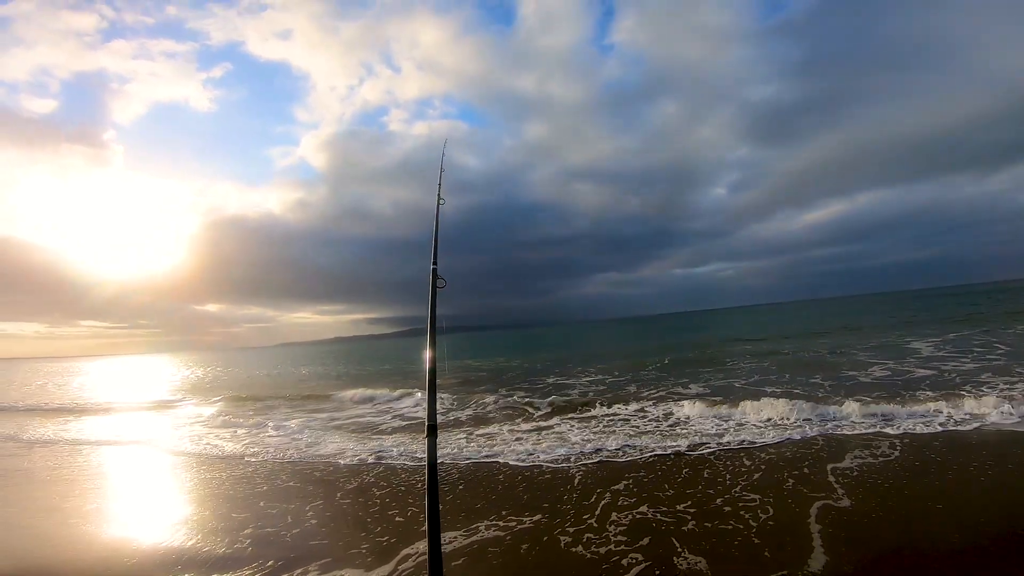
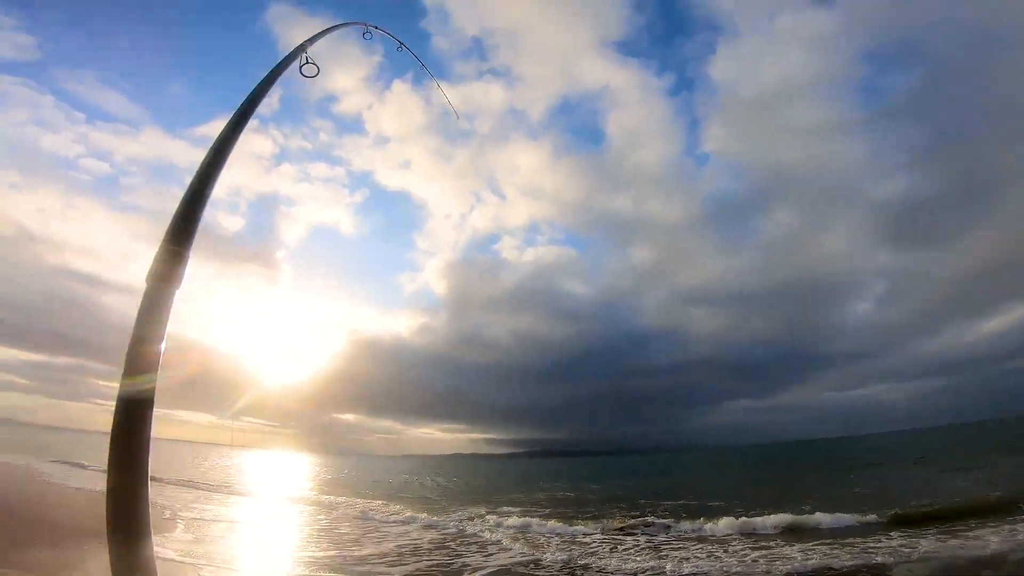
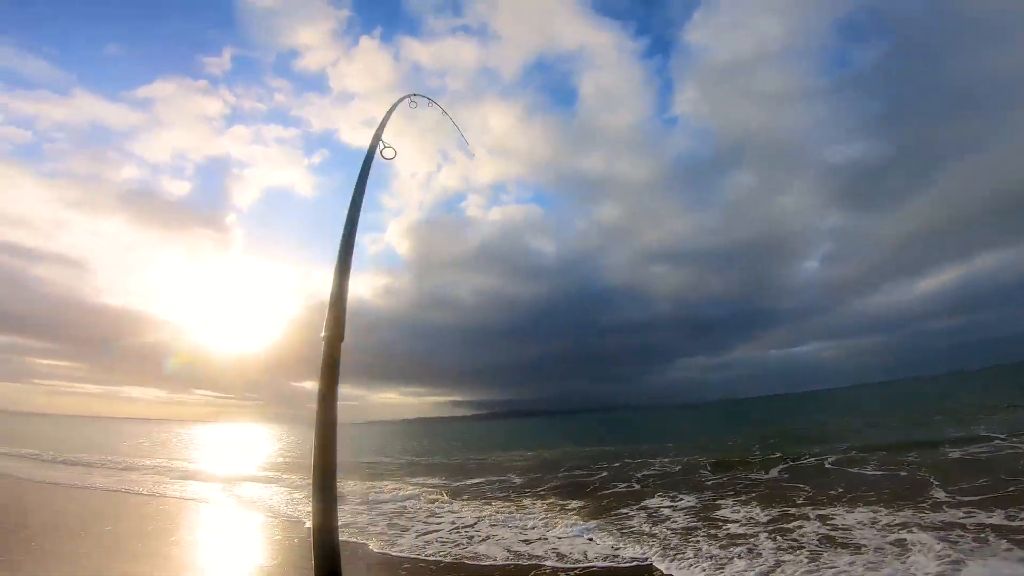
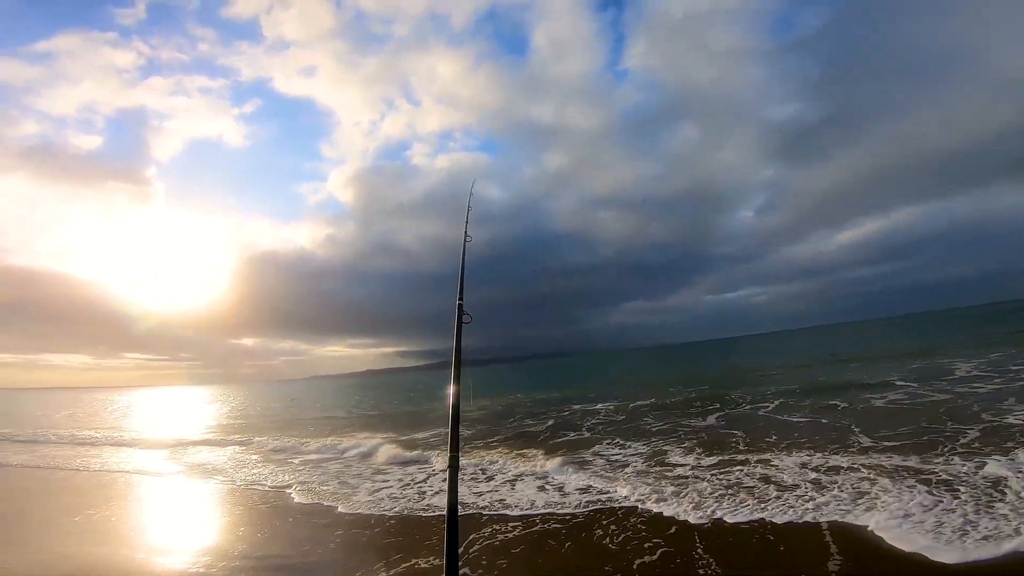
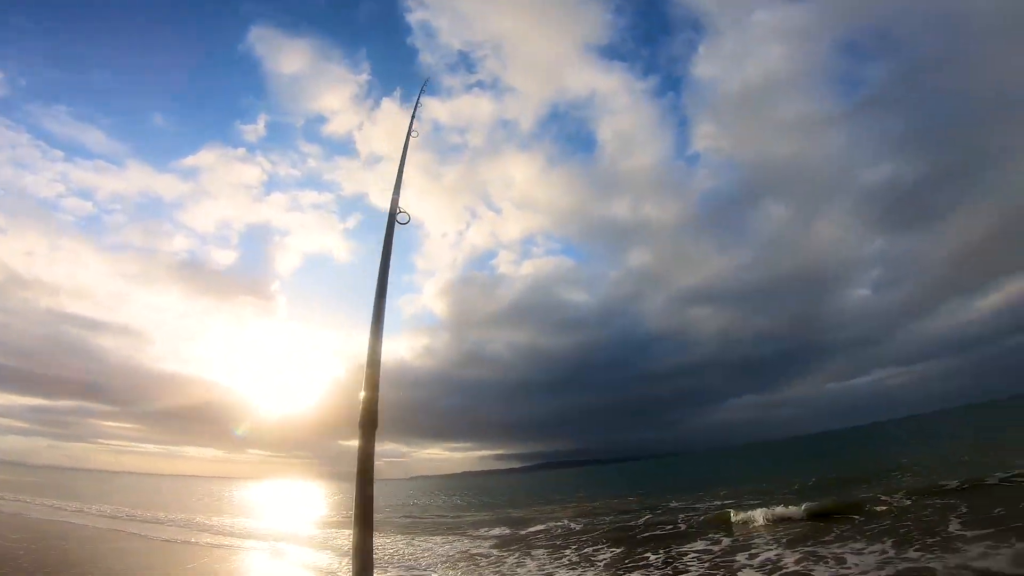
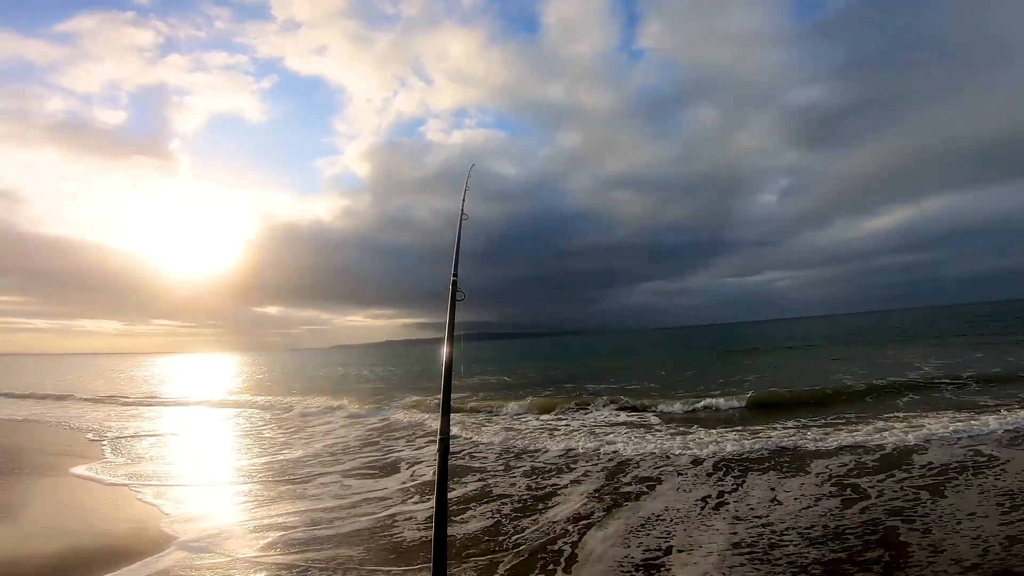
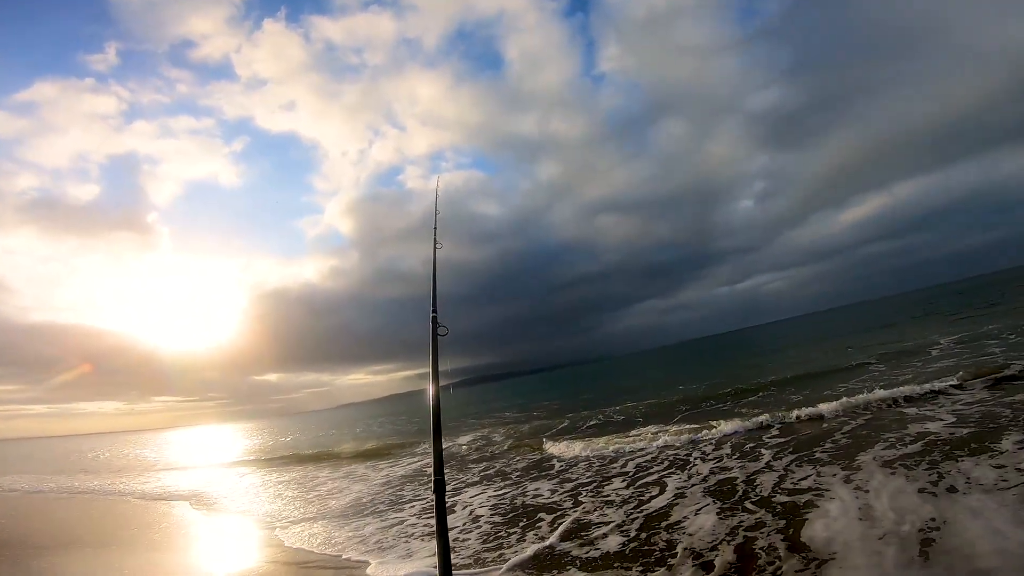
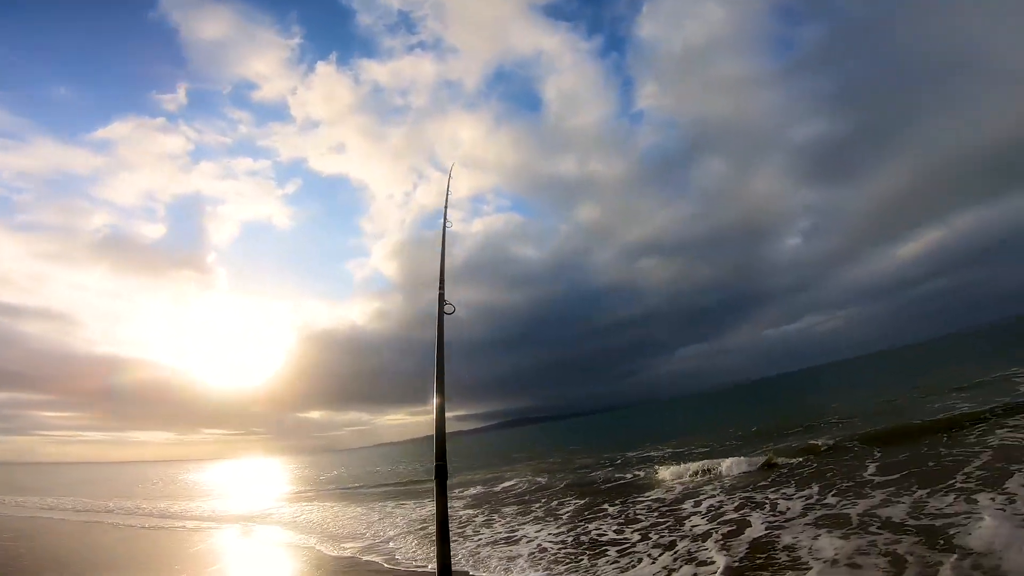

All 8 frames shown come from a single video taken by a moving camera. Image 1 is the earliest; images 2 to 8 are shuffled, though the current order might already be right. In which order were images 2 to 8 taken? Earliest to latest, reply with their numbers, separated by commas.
4, 3, 5, 8, 7, 6, 2
